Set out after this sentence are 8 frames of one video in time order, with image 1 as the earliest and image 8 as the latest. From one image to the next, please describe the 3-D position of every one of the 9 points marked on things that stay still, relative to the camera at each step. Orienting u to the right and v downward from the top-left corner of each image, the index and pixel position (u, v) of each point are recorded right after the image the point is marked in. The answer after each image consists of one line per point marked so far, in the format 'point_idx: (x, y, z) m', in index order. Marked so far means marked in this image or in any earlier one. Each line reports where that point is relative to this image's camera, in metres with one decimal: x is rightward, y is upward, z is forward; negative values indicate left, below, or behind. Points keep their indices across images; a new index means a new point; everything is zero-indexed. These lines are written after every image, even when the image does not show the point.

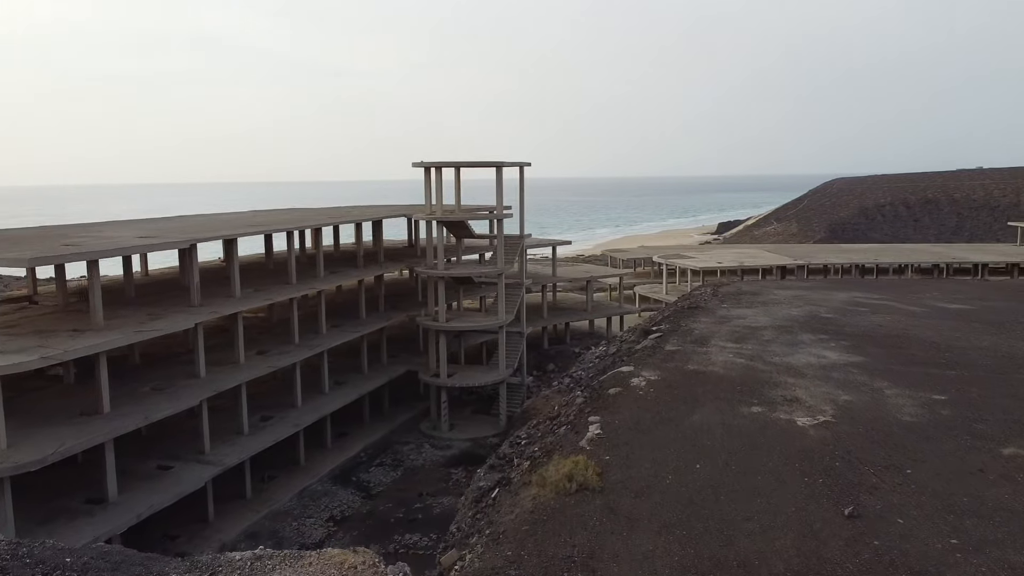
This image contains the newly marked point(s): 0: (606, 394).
0: (+1.7, -2.0, +15.1) m
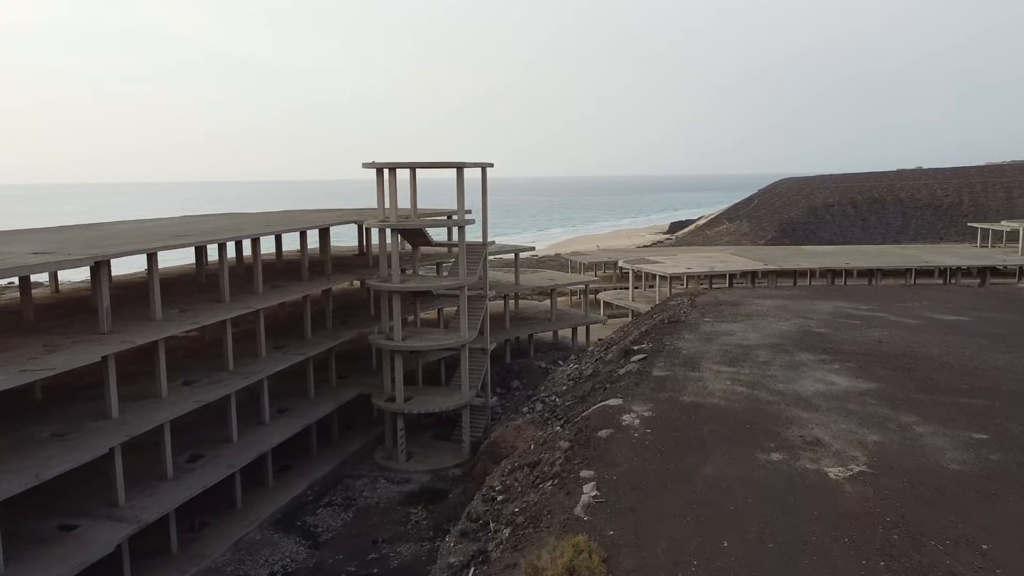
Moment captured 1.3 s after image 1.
0: (+1.3, -2.3, +12.8) m
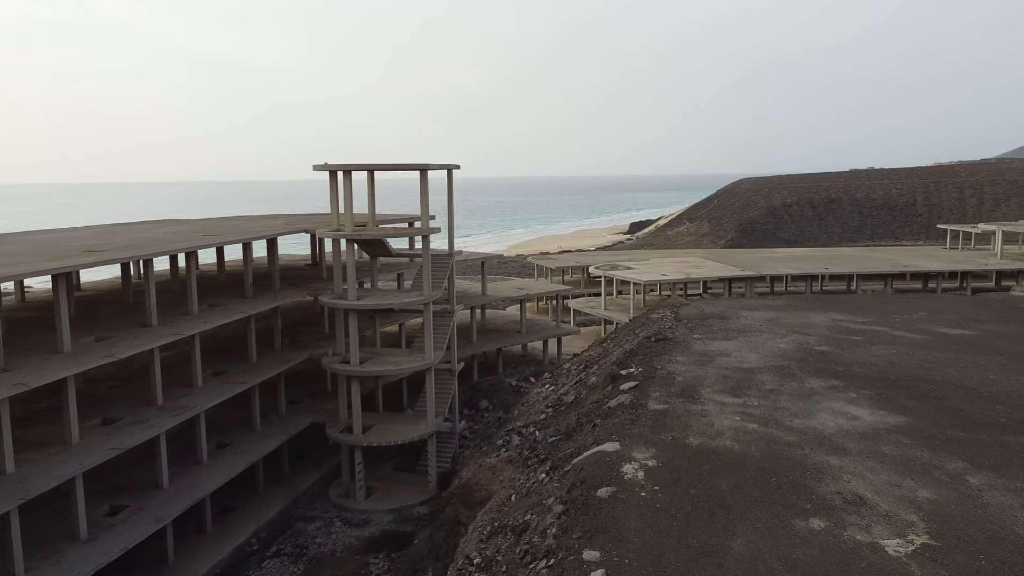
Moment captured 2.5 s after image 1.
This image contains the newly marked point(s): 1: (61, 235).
0: (+1.1, -2.7, +10.7) m
1: (-10.6, +1.3, +19.0) m
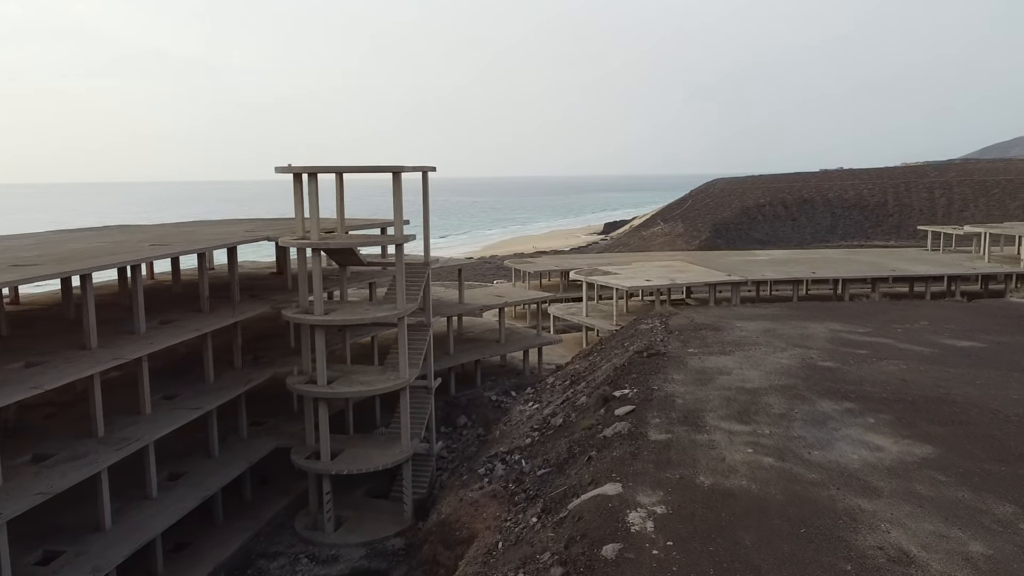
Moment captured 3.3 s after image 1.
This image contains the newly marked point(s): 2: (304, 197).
0: (+0.9, -3.0, +9.2) m
1: (-10.9, +0.9, +17.1) m
2: (-4.8, +2.1, +18.6) m
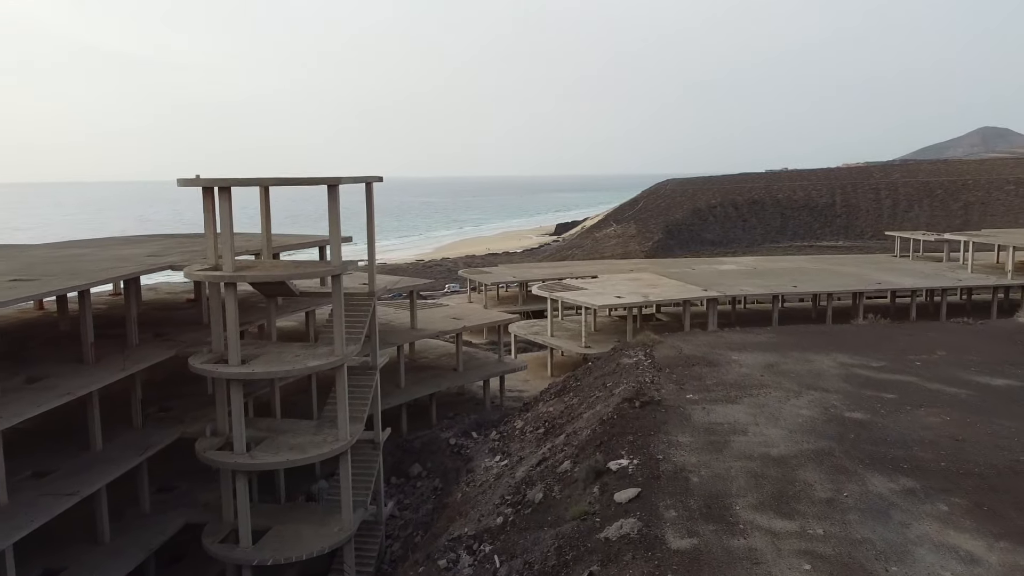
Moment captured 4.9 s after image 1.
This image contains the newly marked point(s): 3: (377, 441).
0: (+0.9, -3.7, +5.9) m
1: (-11.5, +0.1, +13.1) m
2: (-5.5, +1.3, +15.0) m
3: (-3.0, -3.3, +17.8) m
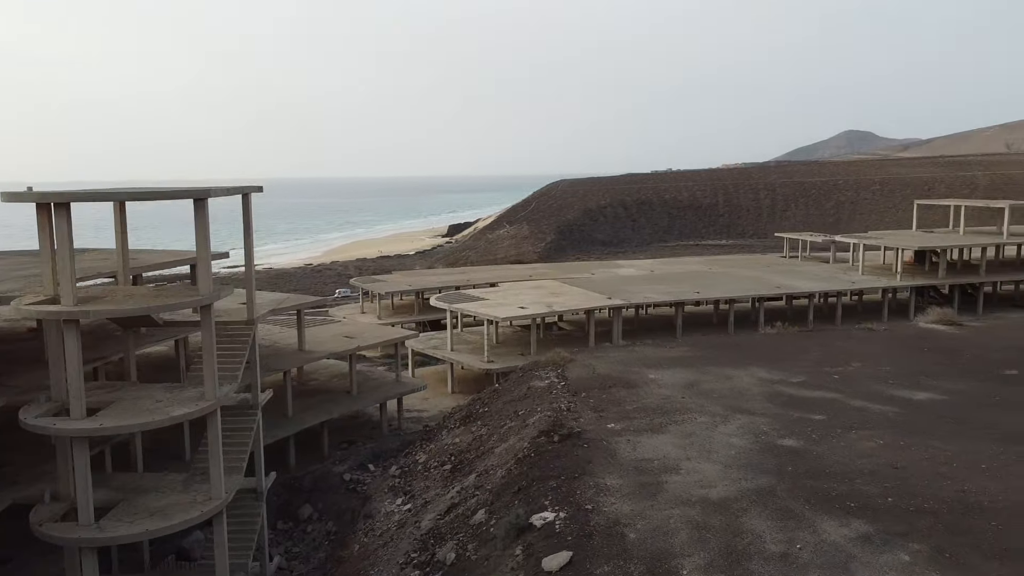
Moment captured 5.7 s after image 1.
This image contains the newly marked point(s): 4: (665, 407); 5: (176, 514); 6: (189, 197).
0: (+0.5, -4.1, +4.3) m
1: (-12.7, -0.5, +9.8) m
2: (-7.0, +0.8, +12.4) m
3: (-4.8, -3.8, +15.5) m
4: (+3.0, -2.3, +16.1) m
5: (-5.1, -3.4, +12.4) m
6: (-4.9, +1.4, +12.3) m
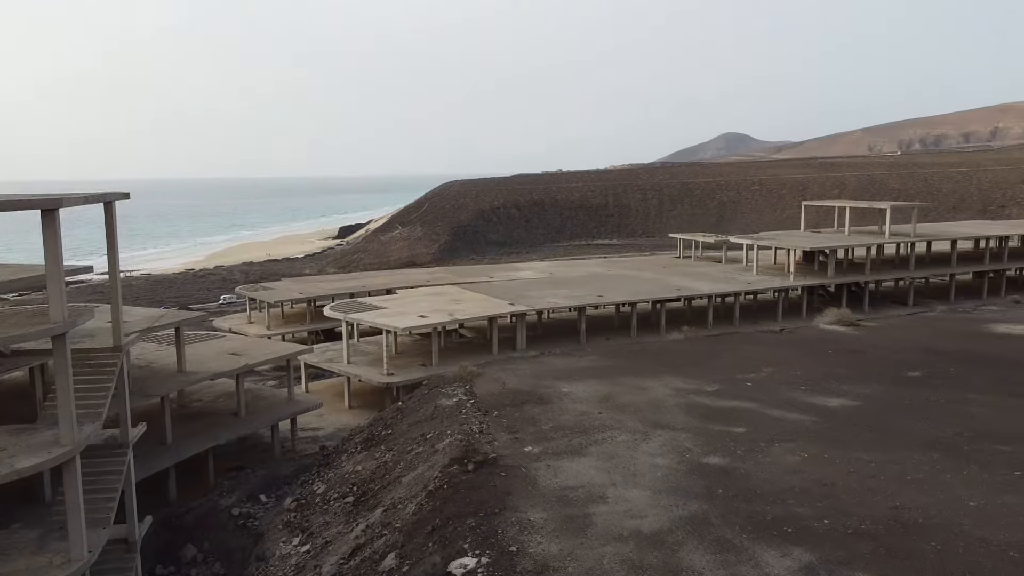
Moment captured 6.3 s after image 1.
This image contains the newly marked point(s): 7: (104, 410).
0: (+0.4, -4.3, +3.2) m
1: (-13.5, -1.0, +6.9) m
2: (-8.2, +0.4, +10.3) m
3: (-6.4, -4.2, +13.7) m
4: (+1.3, -2.5, +15.2) m
5: (-6.2, -3.7, +10.5) m
6: (-6.1, +1.1, +10.4) m
7: (-6.4, -1.8, +12.6) m
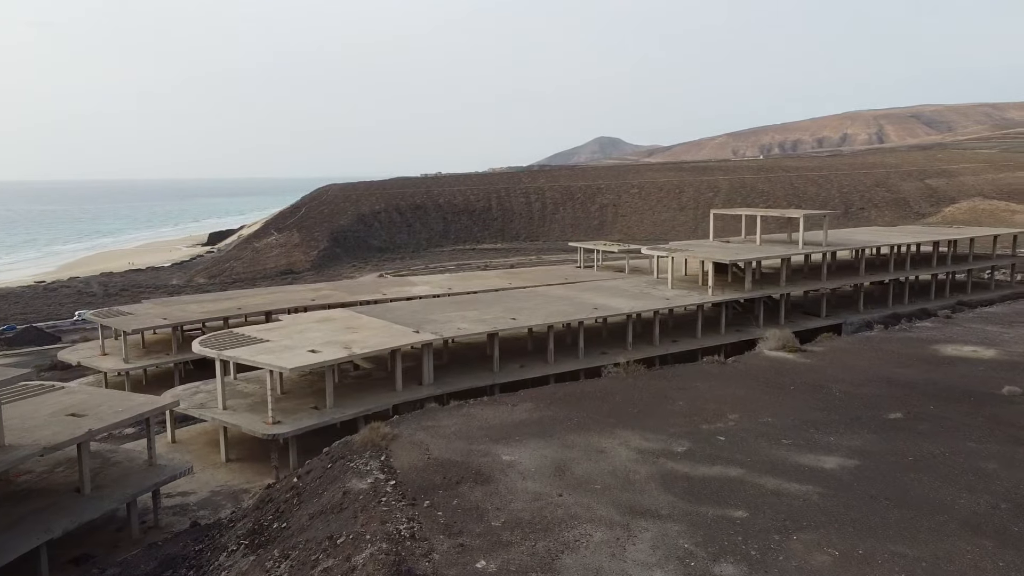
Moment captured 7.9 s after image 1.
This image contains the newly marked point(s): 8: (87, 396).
0: (+1.3, -5.0, -0.2) m
1: (-13.1, -2.0, +1.4) m
2: (-8.4, -0.5, +5.5) m
3: (-6.9, -5.1, +9.1) m
4: (+0.4, -3.3, +11.8) m
5: (-6.3, -4.6, +6.1) m
6: (-6.3, +0.2, +6.0) m
7: (-6.8, -2.7, +8.1) m
8: (-10.5, -2.7, +20.0) m
